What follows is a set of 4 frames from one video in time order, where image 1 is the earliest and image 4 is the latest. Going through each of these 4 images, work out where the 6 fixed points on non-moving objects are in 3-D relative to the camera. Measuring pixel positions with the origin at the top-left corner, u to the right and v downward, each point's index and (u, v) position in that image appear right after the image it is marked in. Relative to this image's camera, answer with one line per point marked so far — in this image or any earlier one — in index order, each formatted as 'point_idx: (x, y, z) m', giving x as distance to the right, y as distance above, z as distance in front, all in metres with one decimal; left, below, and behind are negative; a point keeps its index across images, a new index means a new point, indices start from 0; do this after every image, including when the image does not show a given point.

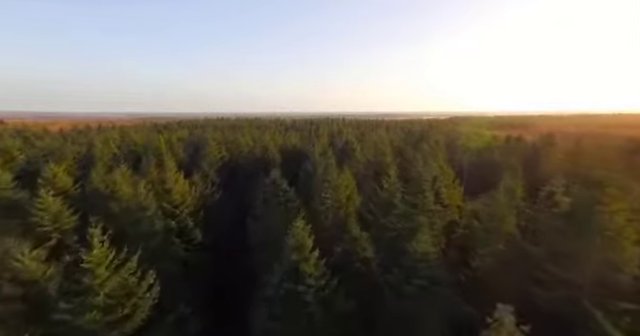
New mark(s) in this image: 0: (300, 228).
0: (-0.8, -2.3, +11.5) m
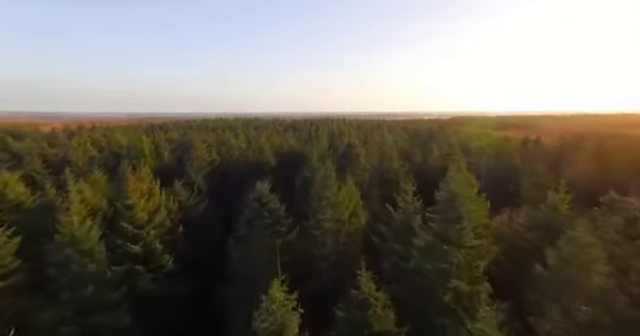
0: (-0.9, -3.1, +7.0) m
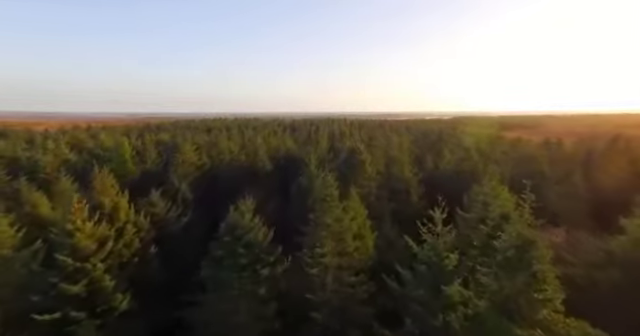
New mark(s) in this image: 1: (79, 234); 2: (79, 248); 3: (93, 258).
0: (-1.1, -3.8, +2.6) m
1: (-11.6, -3.2, +14.5) m
2: (-11.8, -3.9, +14.8) m
3: (-11.3, -4.5, +15.0) m
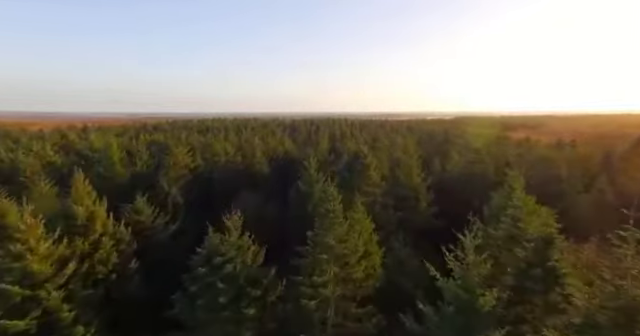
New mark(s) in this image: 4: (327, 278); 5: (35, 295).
0: (-1.1, -4.2, +0.1) m
1: (-11.7, -3.6, +12.1) m
2: (-11.9, -4.3, +12.4) m
3: (-11.4, -4.9, +12.6) m
4: (+0.3, -4.1, +11.3) m
5: (-11.4, -5.1, +12.2) m
